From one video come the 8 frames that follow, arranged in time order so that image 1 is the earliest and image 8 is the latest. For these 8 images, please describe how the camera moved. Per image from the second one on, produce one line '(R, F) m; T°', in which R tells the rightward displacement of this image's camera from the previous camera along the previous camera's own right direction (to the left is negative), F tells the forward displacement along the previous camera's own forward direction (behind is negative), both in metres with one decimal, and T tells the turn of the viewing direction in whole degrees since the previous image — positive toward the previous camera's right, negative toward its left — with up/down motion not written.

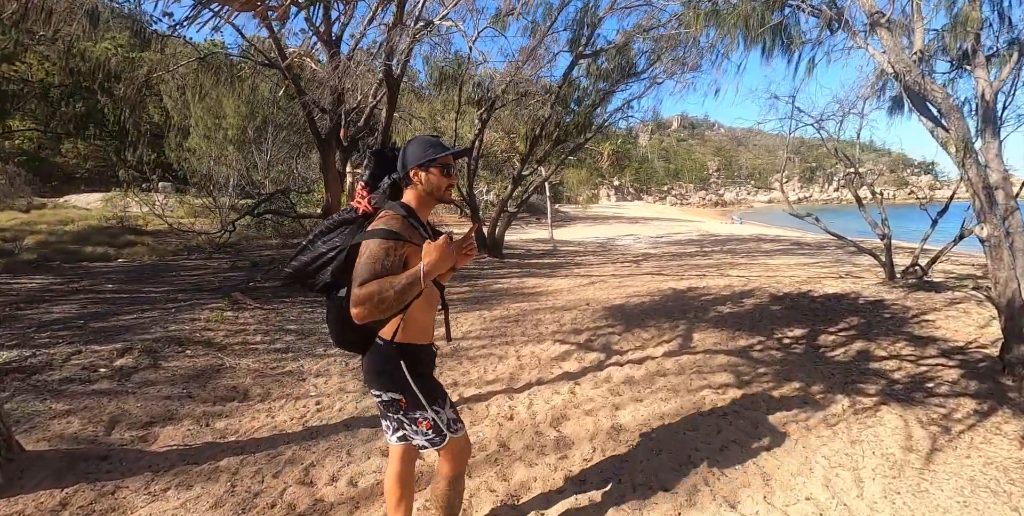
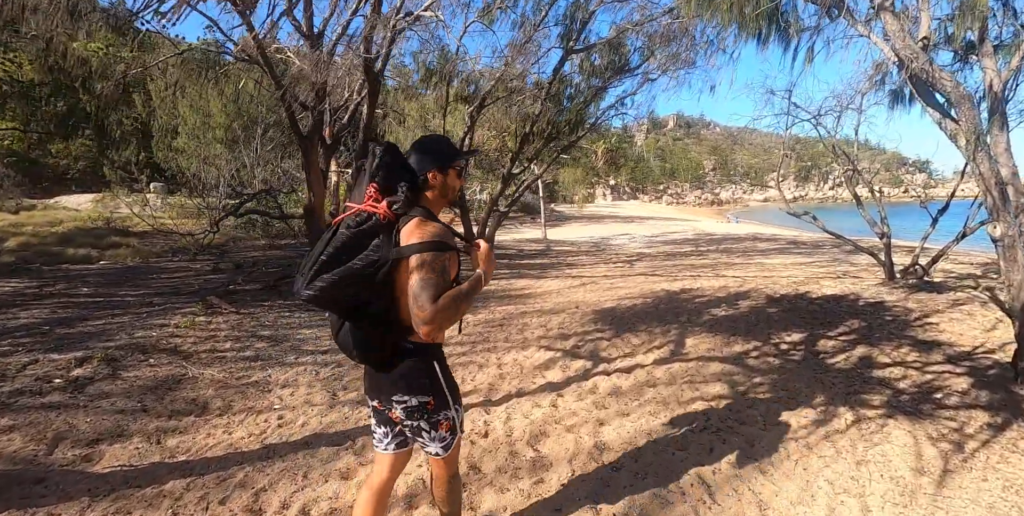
(+0.1, +0.3) m; 0°
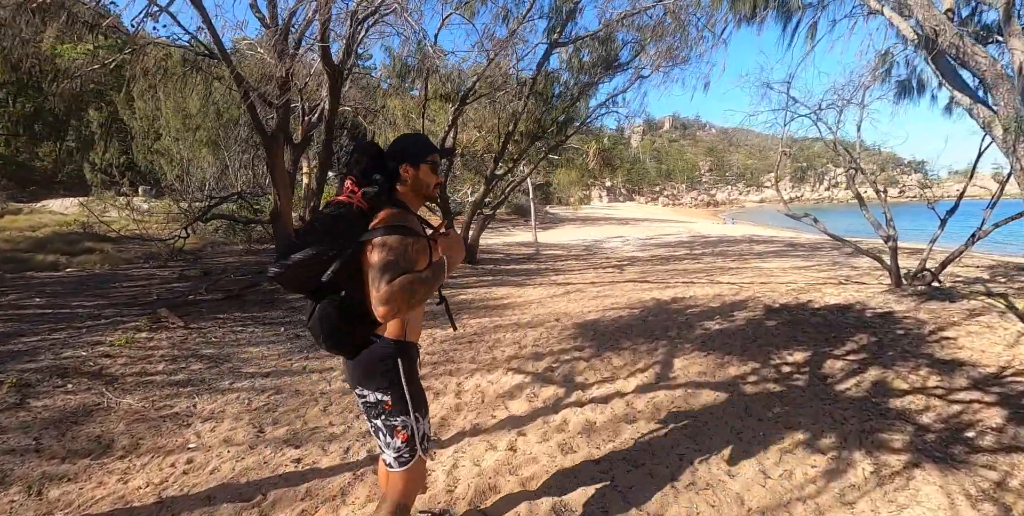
(+0.3, +0.5) m; 0°
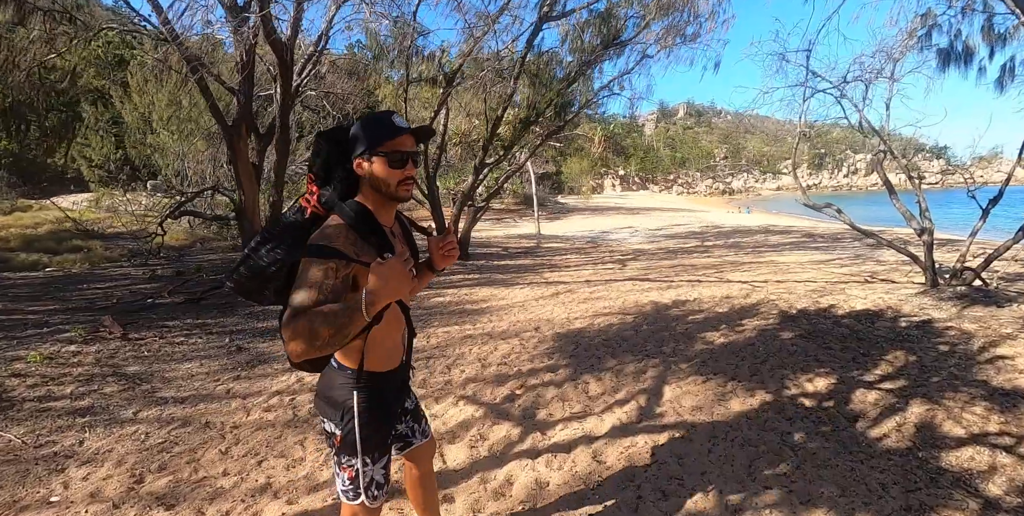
(+0.4, +0.7) m; -2°
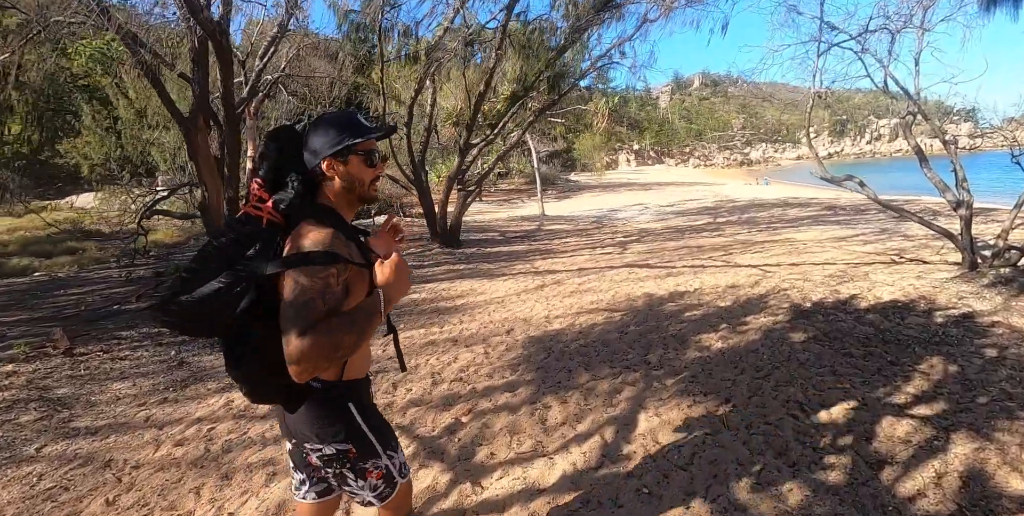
(+0.4, +0.6) m; -2°
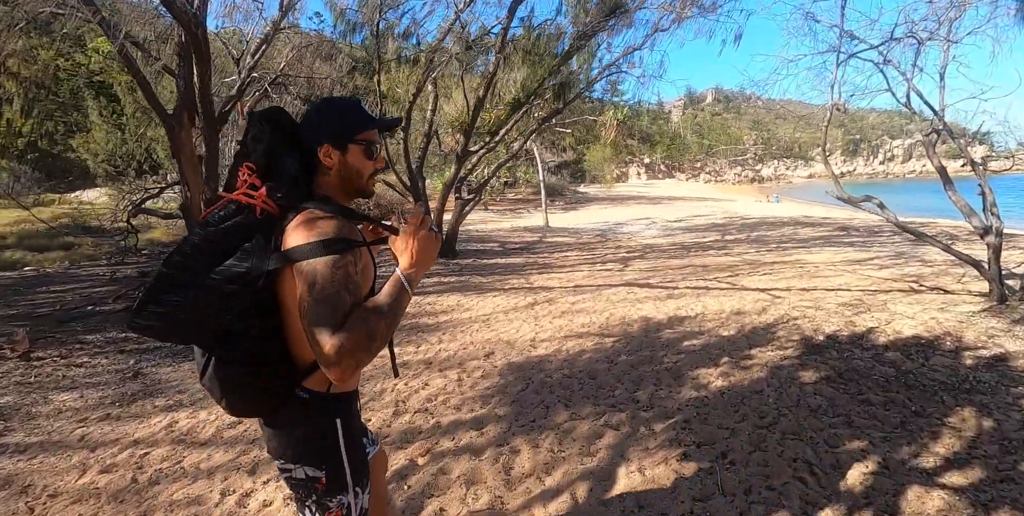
(+0.2, +0.3) m; -1°
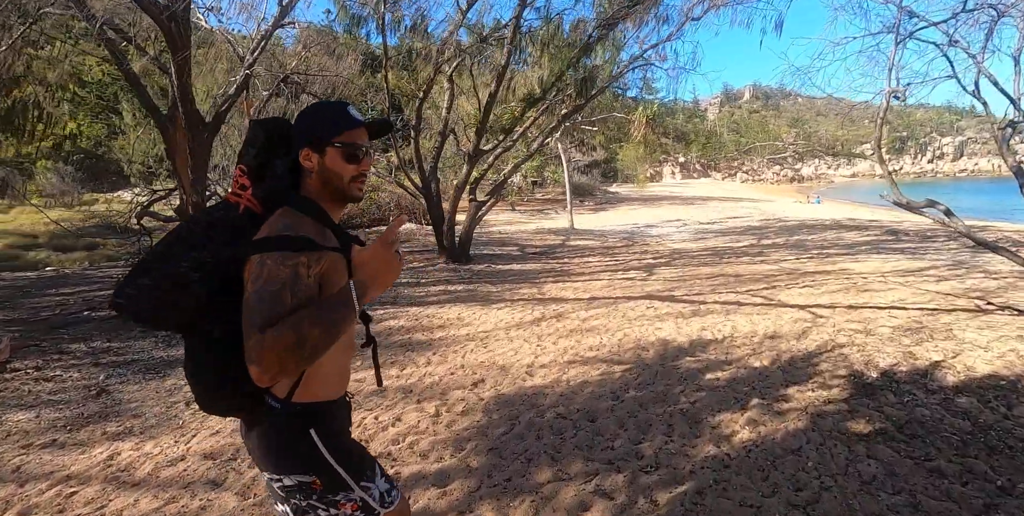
(+0.3, +0.5) m; -4°
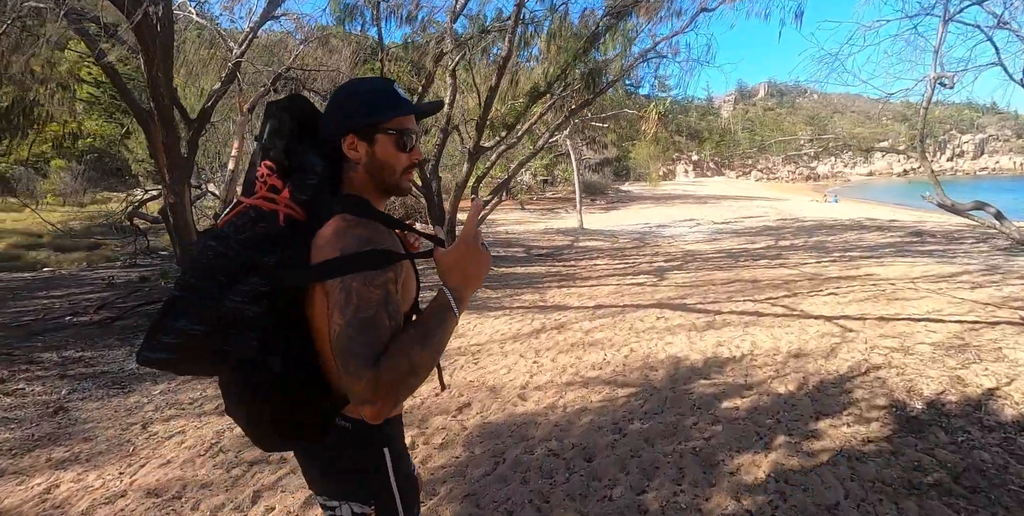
(+0.1, +0.4) m; -1°
